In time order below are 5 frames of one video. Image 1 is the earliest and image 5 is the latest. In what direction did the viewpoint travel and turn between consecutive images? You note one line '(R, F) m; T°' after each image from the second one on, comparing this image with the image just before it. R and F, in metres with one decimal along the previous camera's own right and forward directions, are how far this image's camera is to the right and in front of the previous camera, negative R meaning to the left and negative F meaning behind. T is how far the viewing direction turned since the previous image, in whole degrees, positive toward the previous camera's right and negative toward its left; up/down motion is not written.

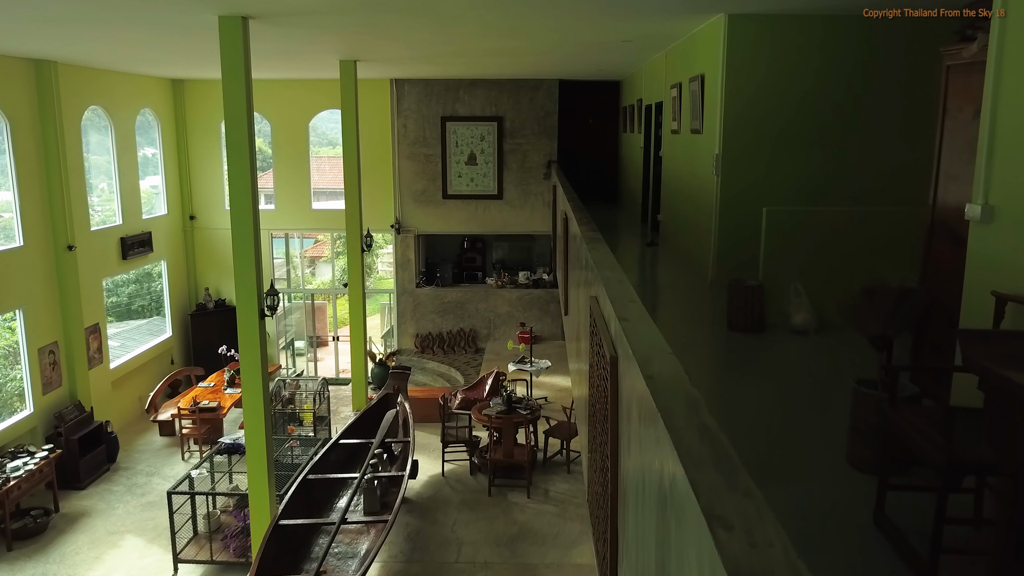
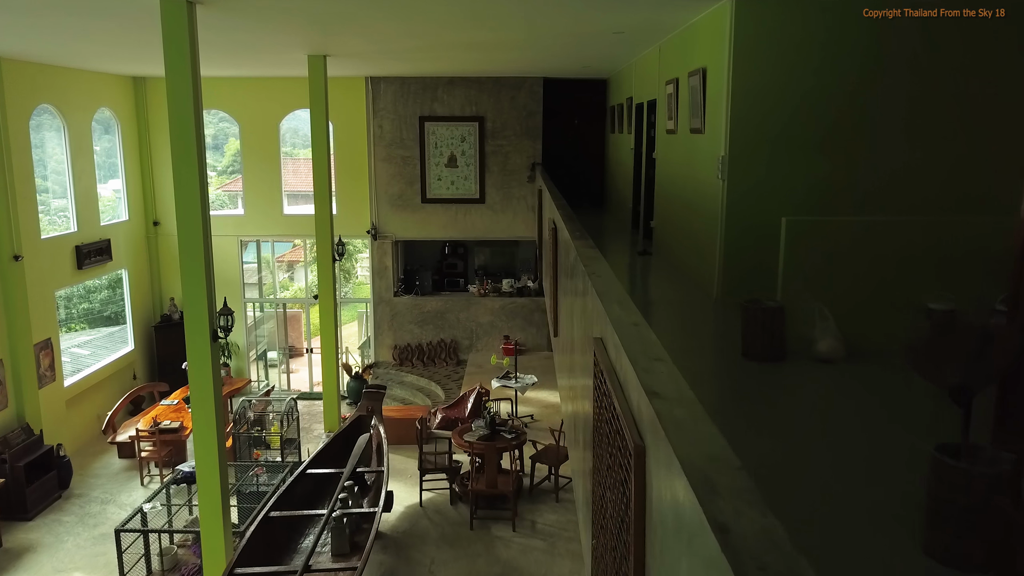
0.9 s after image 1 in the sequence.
(0.0, +0.8) m; +1°
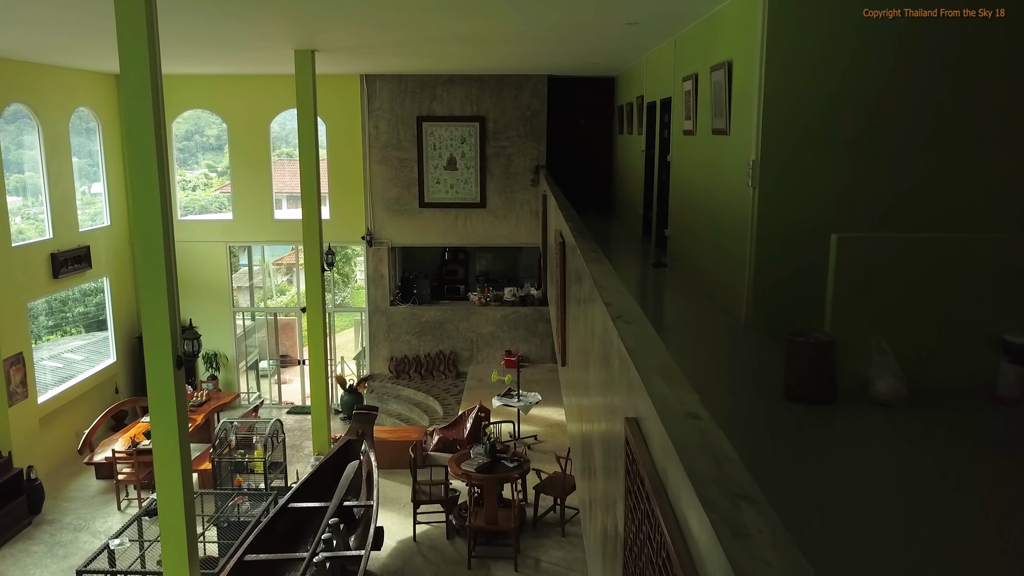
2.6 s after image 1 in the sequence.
(0.0, +0.8) m; 0°
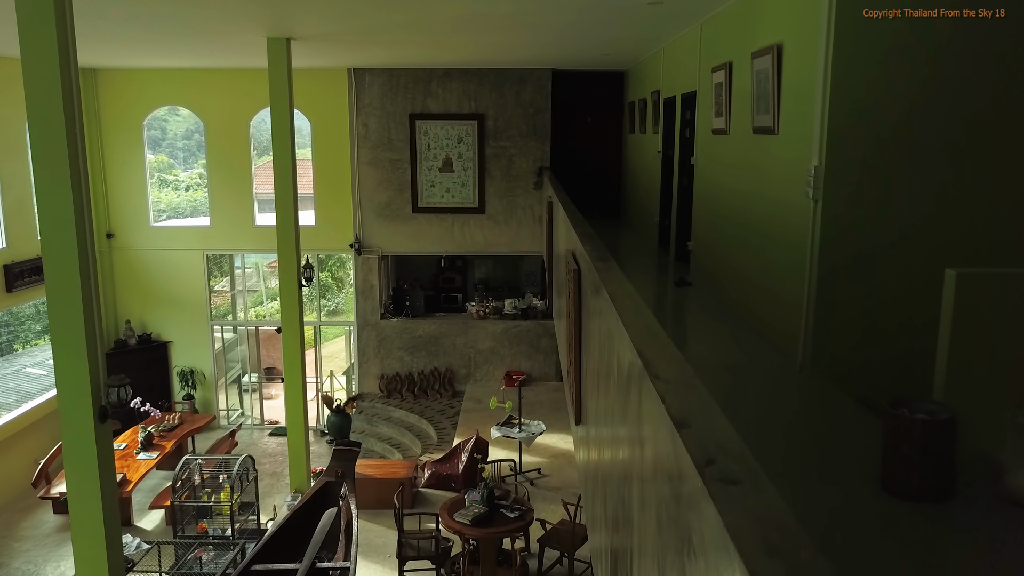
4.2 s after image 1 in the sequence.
(0.0, +1.2) m; 0°
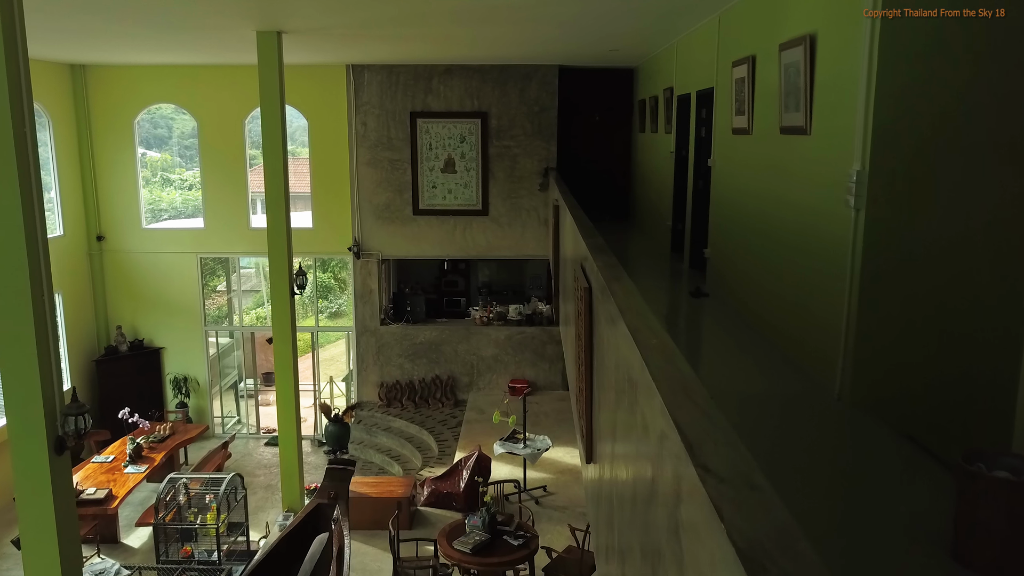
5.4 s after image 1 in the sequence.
(0.0, +0.5) m; 0°
